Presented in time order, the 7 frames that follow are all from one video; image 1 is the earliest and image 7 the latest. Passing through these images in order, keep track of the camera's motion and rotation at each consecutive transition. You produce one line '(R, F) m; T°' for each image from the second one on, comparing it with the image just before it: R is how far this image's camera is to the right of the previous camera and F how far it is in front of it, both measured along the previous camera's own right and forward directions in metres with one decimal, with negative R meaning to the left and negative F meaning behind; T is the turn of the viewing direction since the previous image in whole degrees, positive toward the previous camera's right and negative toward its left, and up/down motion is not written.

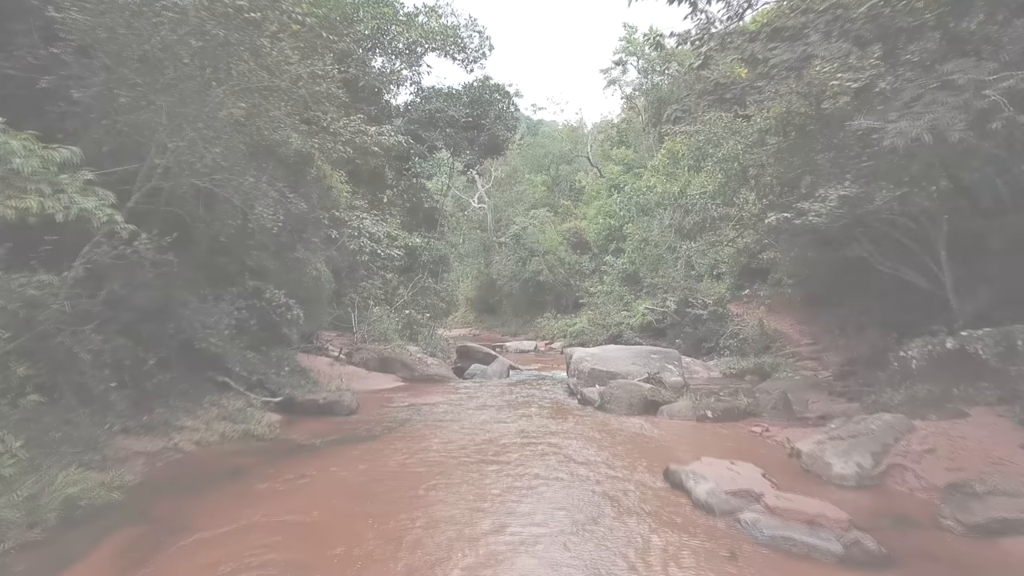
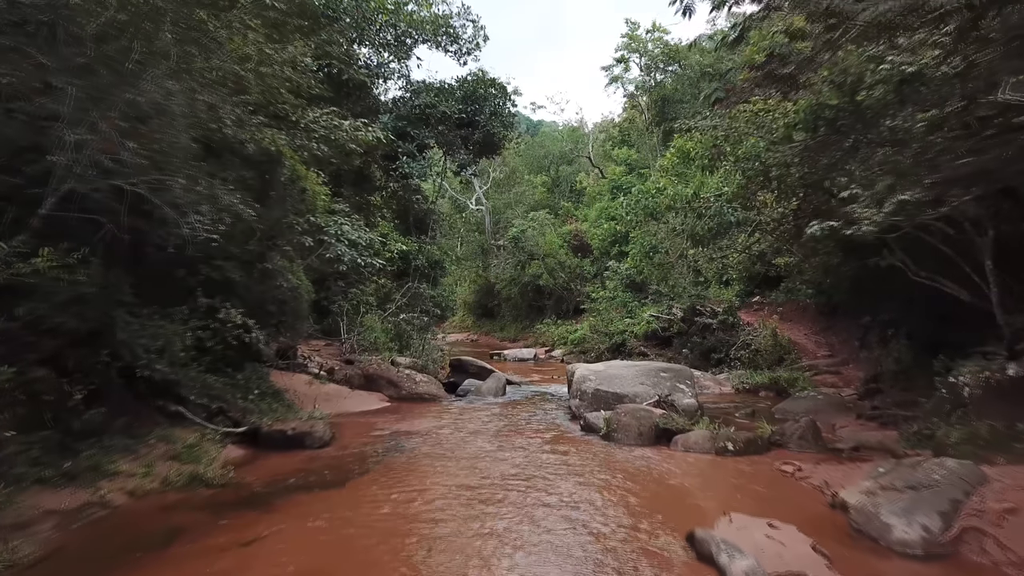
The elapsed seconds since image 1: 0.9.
(+0.1, +0.9) m; 0°
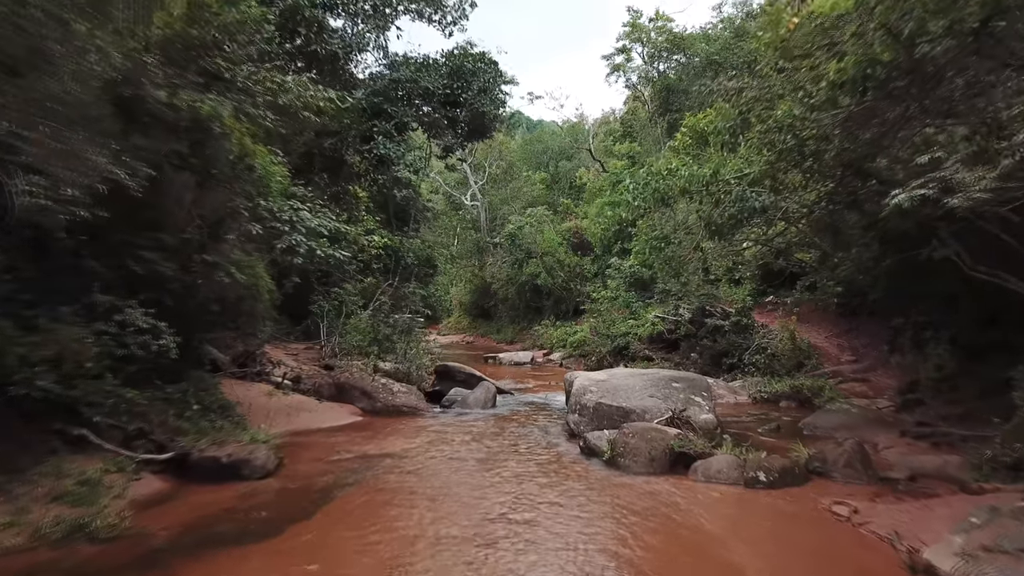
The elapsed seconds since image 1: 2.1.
(+0.1, +1.3) m; 0°
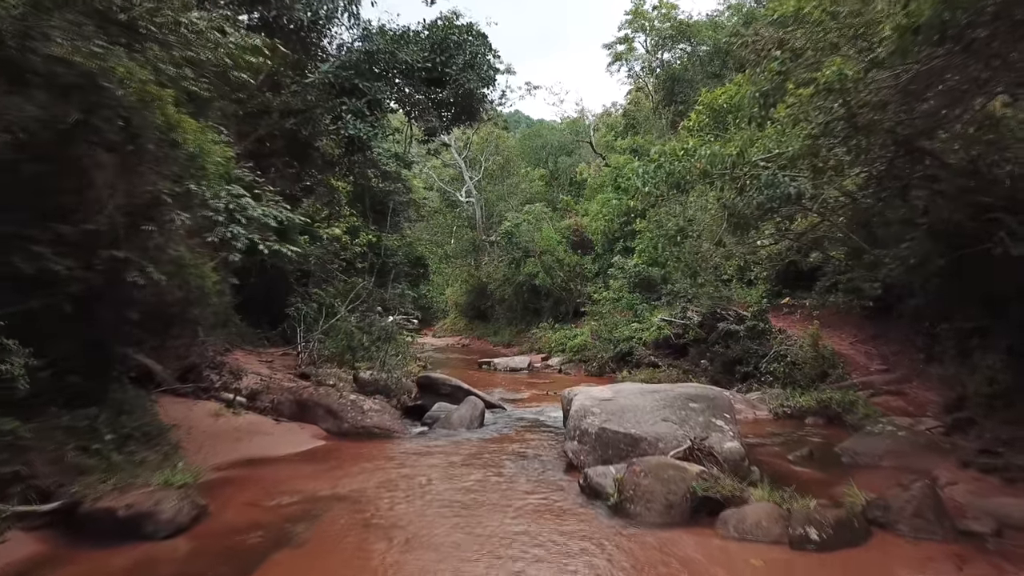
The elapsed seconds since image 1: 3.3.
(+0.1, +1.3) m; 0°
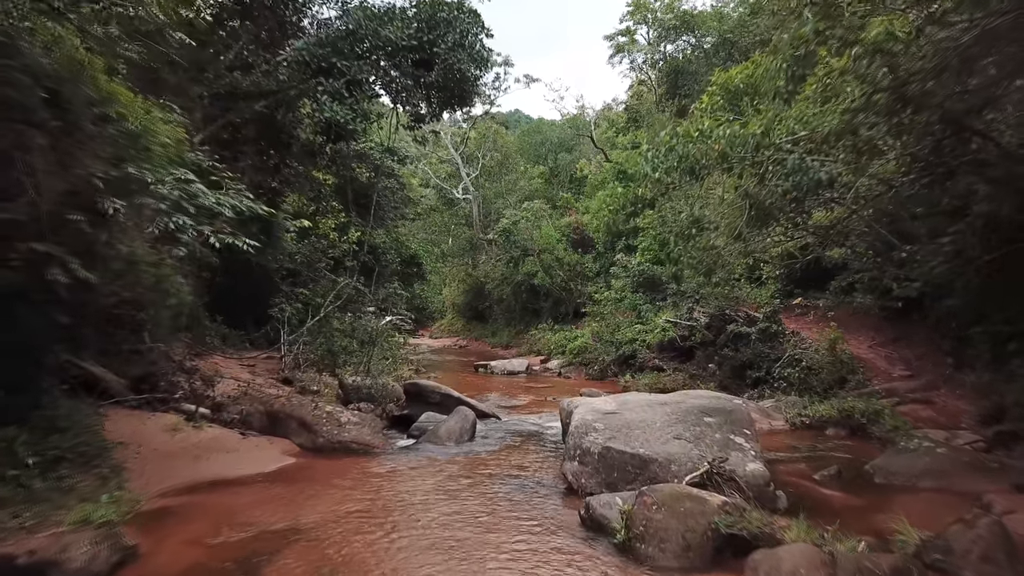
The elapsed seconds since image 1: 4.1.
(+0.1, +0.8) m; 0°
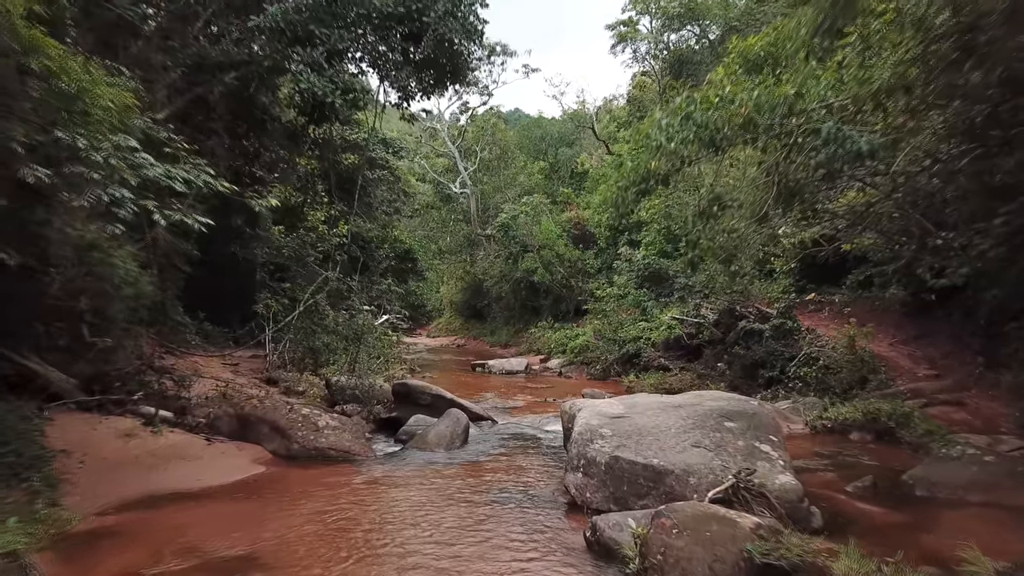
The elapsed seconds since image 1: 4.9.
(0.0, +0.7) m; 0°
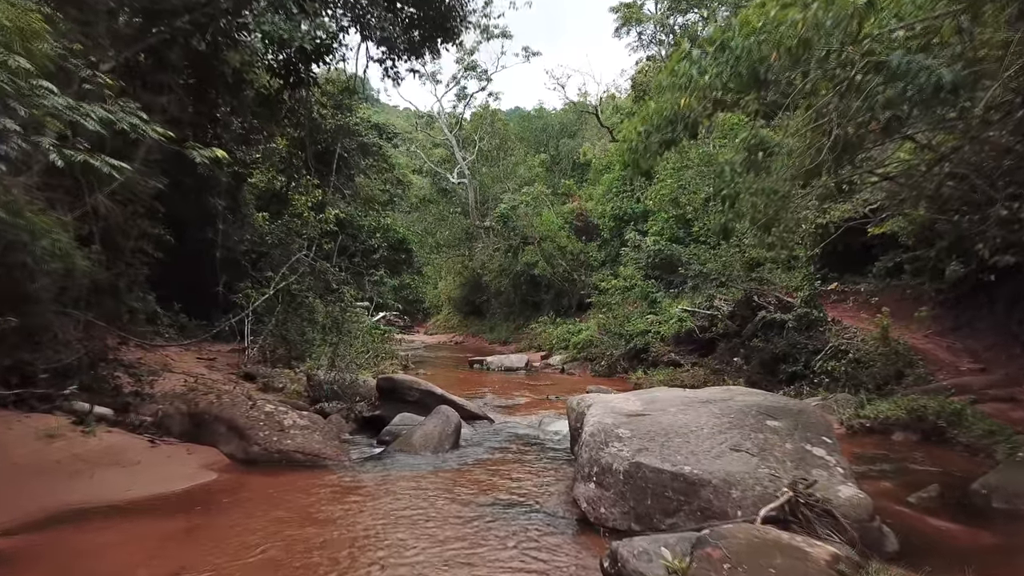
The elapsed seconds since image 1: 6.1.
(0.0, +1.0) m; 0°
